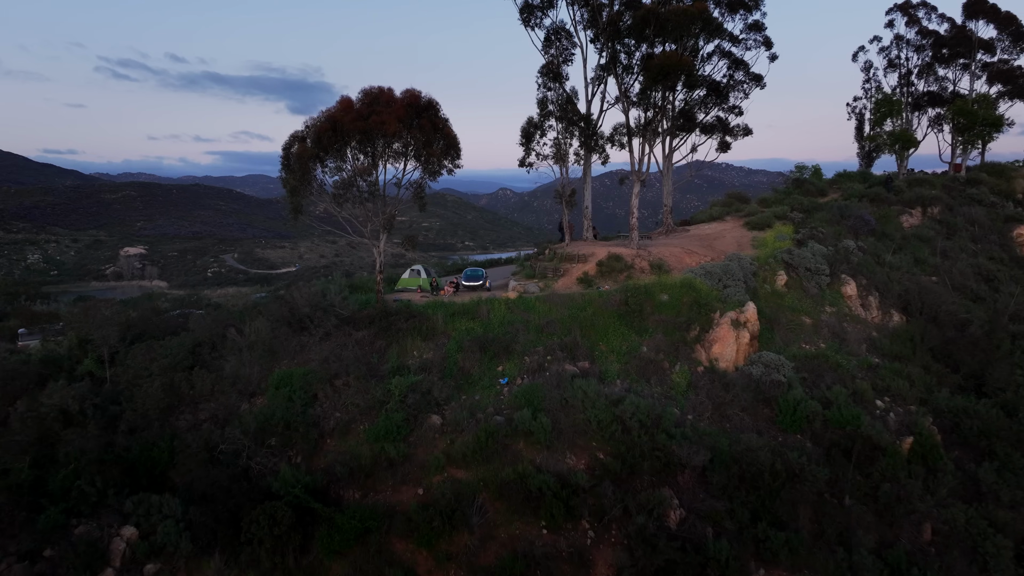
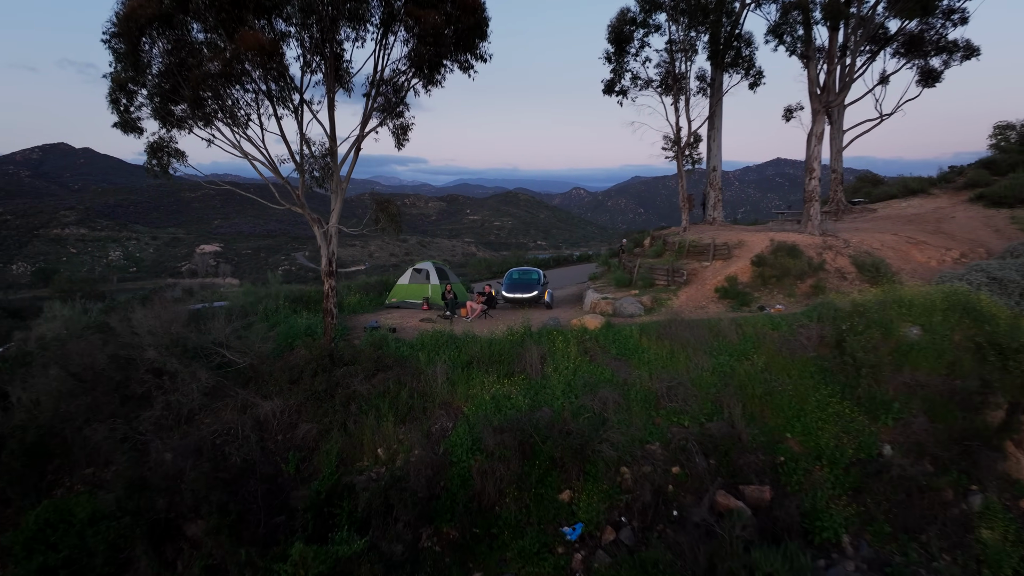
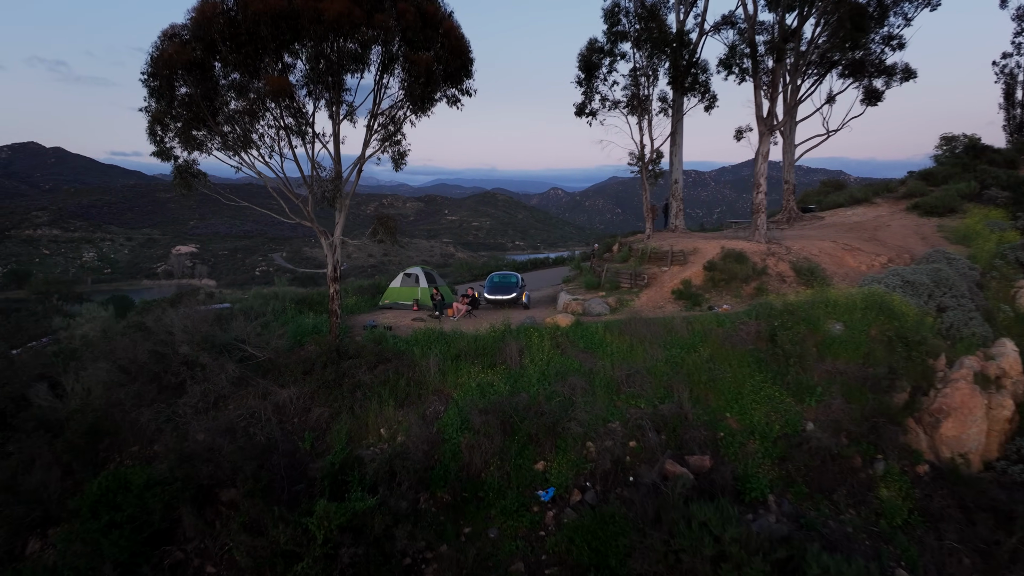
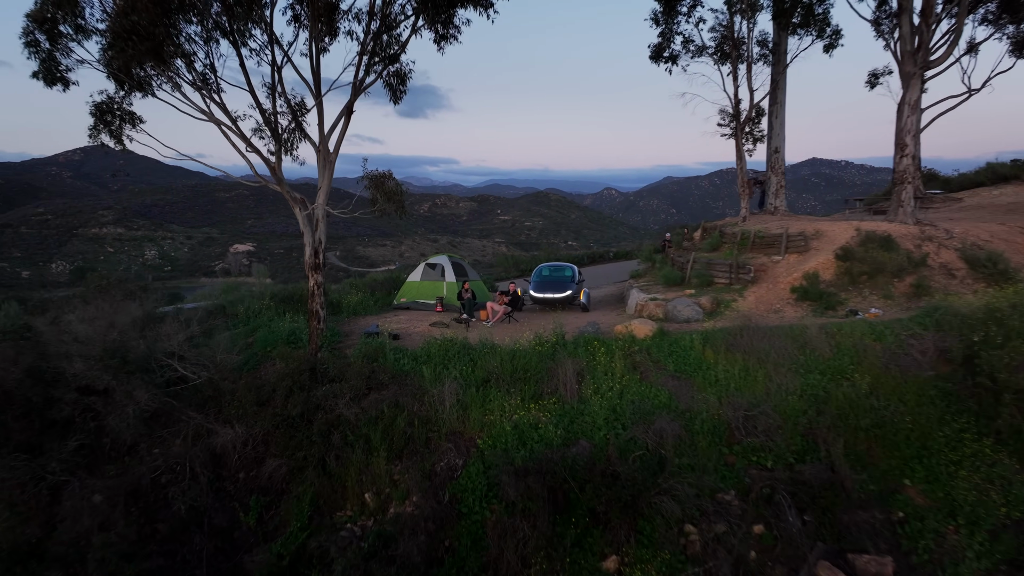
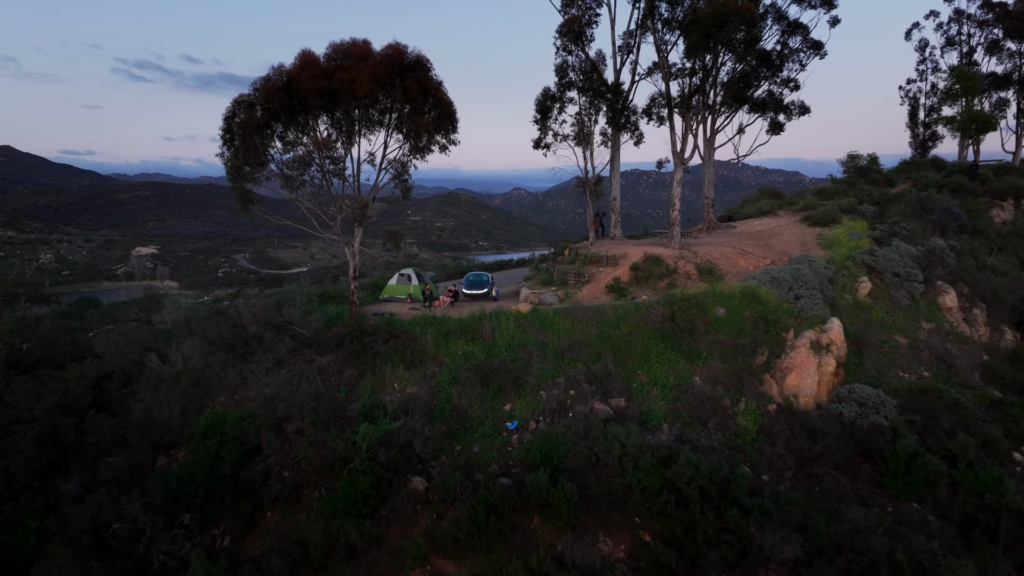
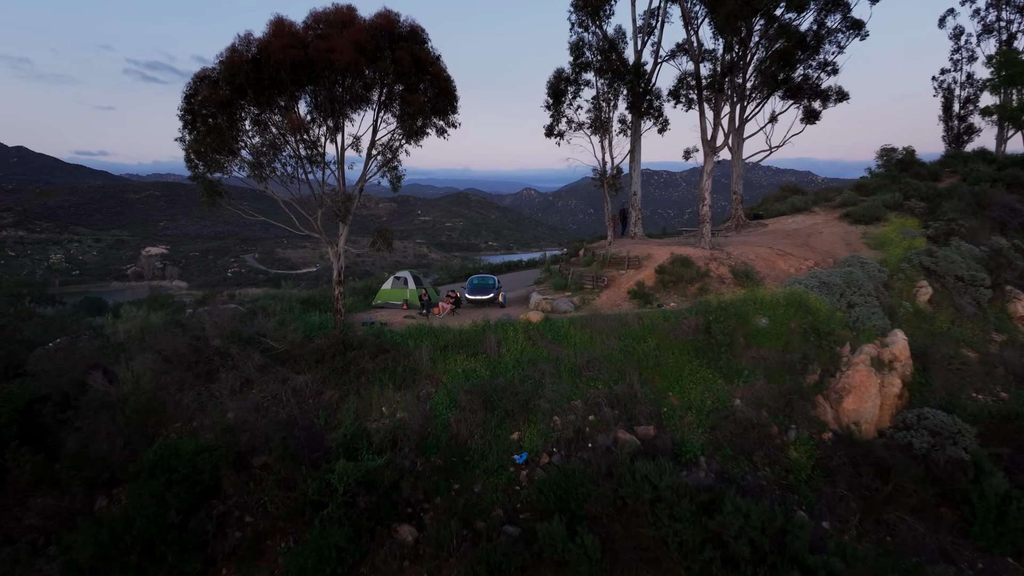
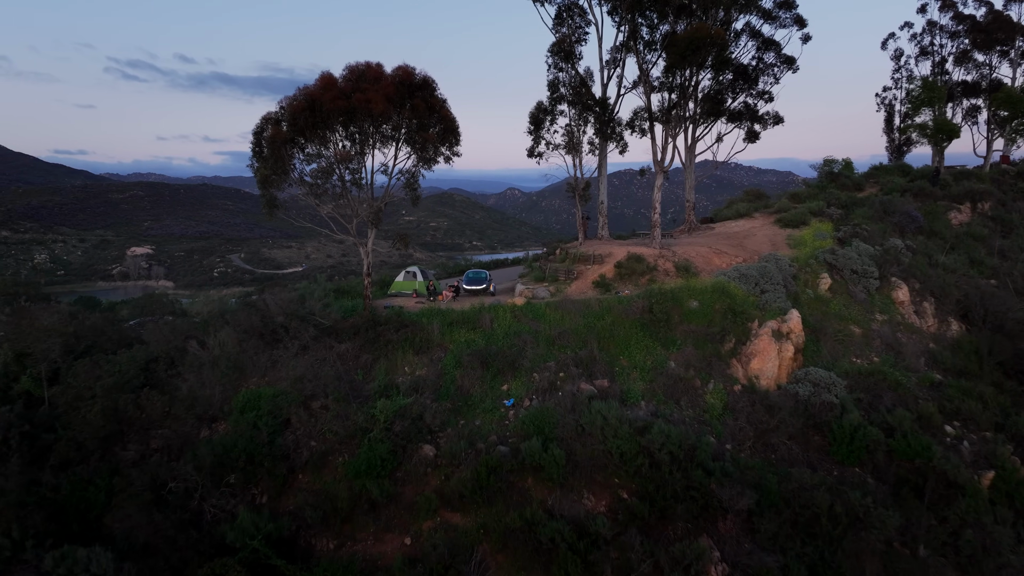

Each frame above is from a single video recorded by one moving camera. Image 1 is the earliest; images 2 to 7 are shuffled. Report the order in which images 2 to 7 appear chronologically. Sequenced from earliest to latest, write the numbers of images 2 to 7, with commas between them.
7, 5, 6, 3, 2, 4
